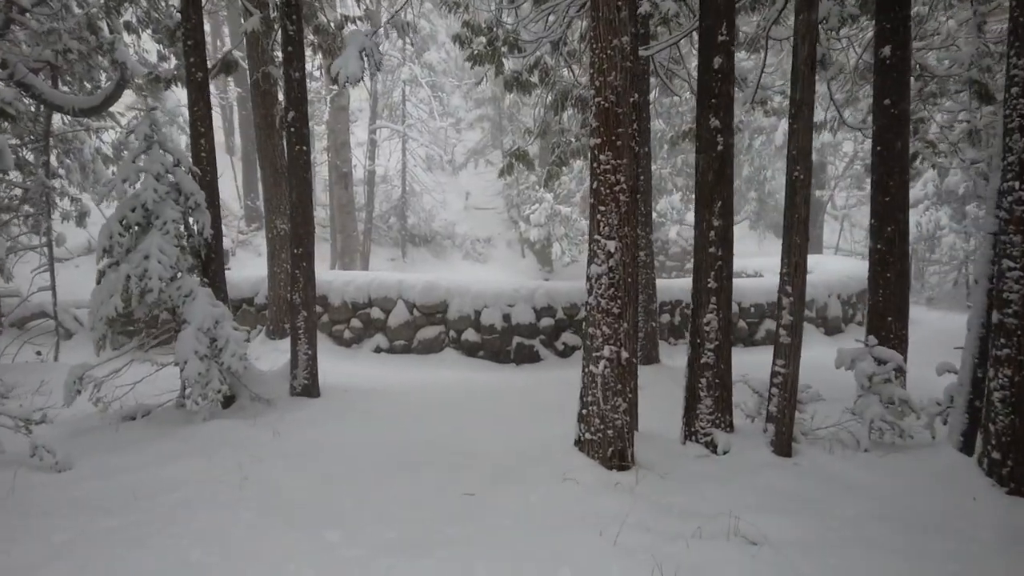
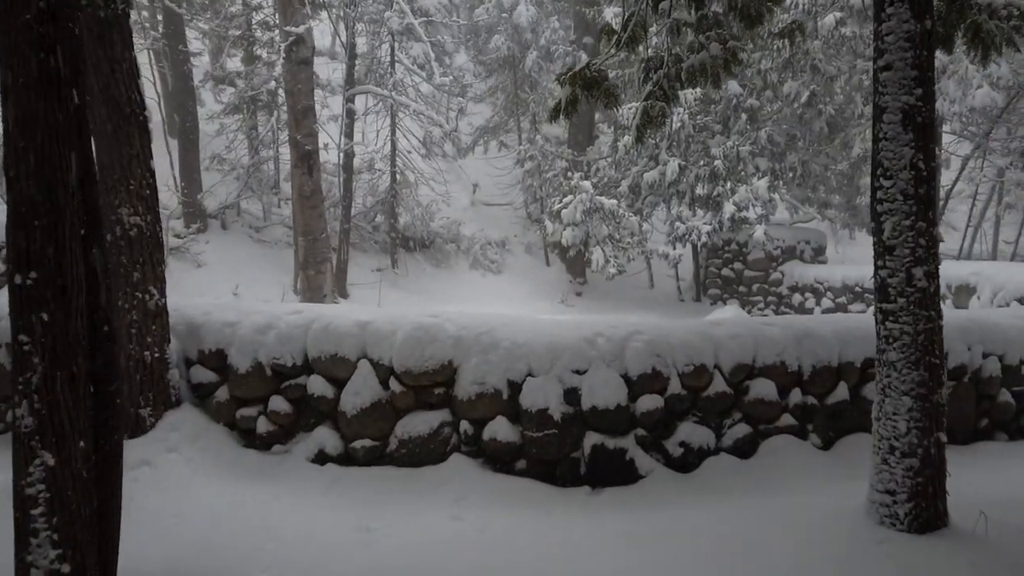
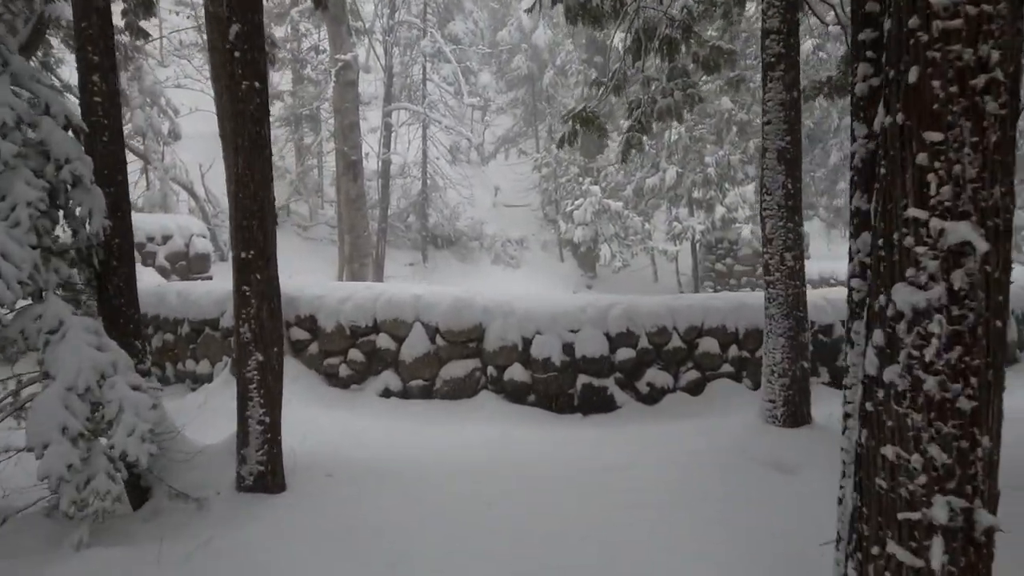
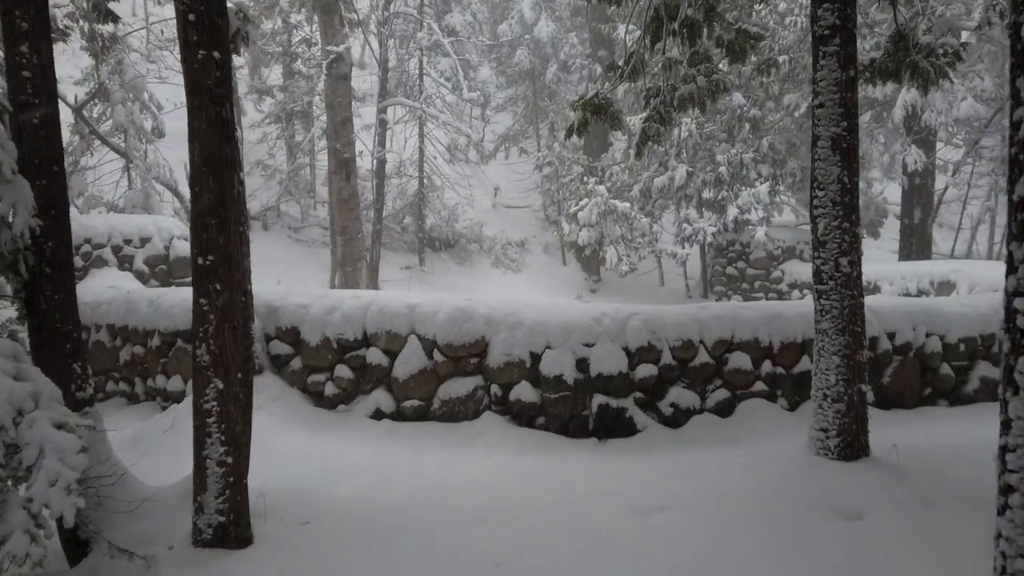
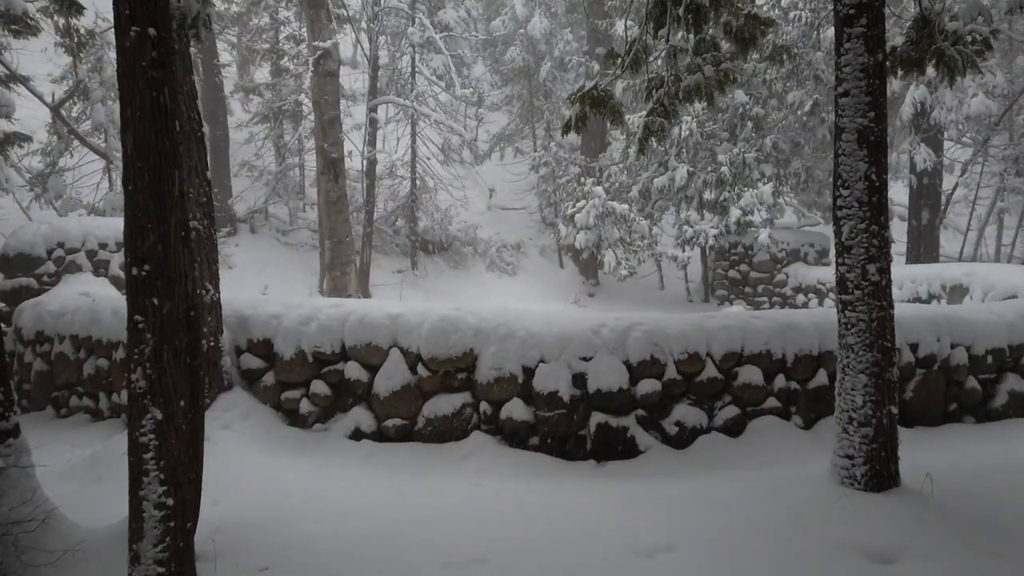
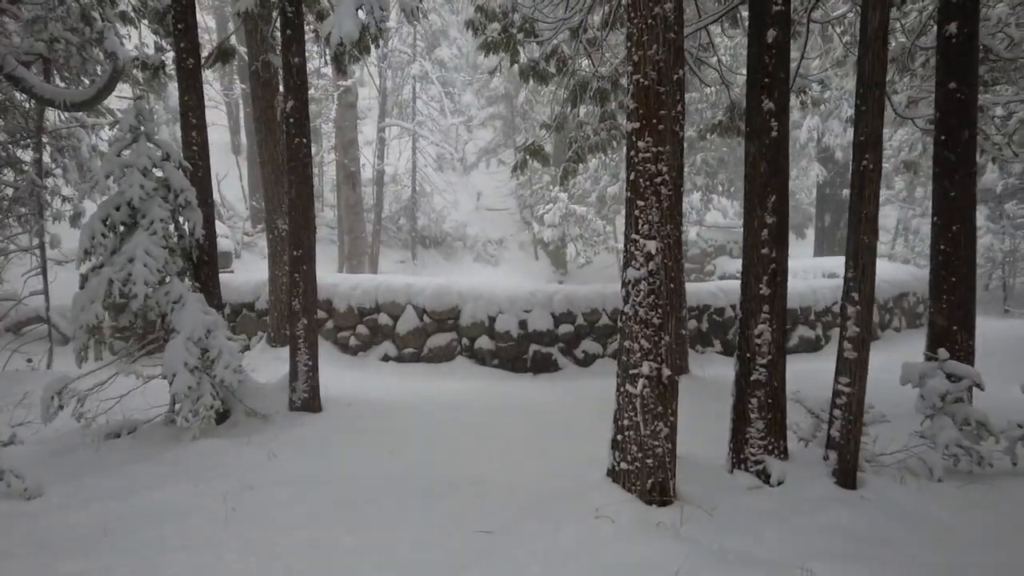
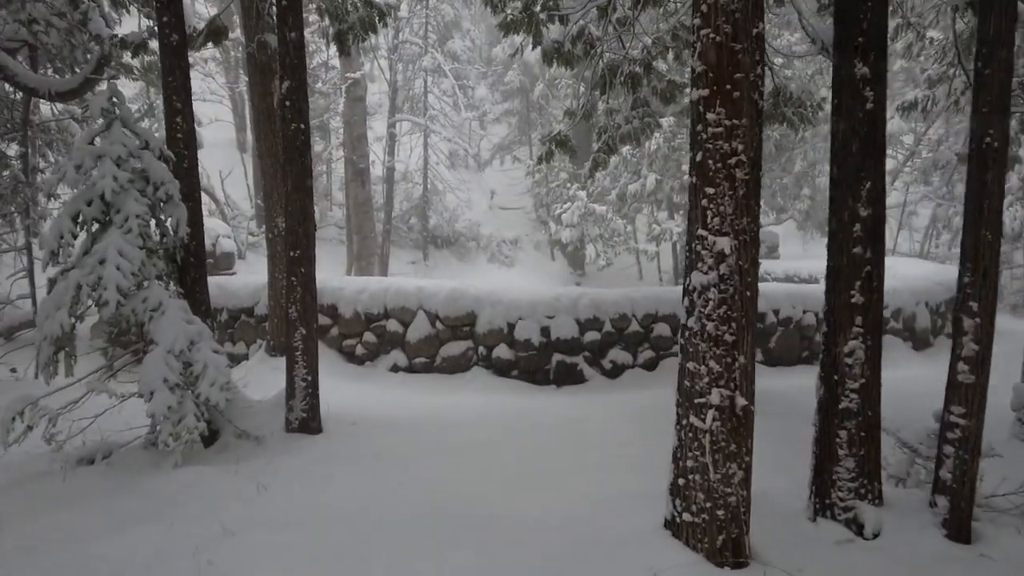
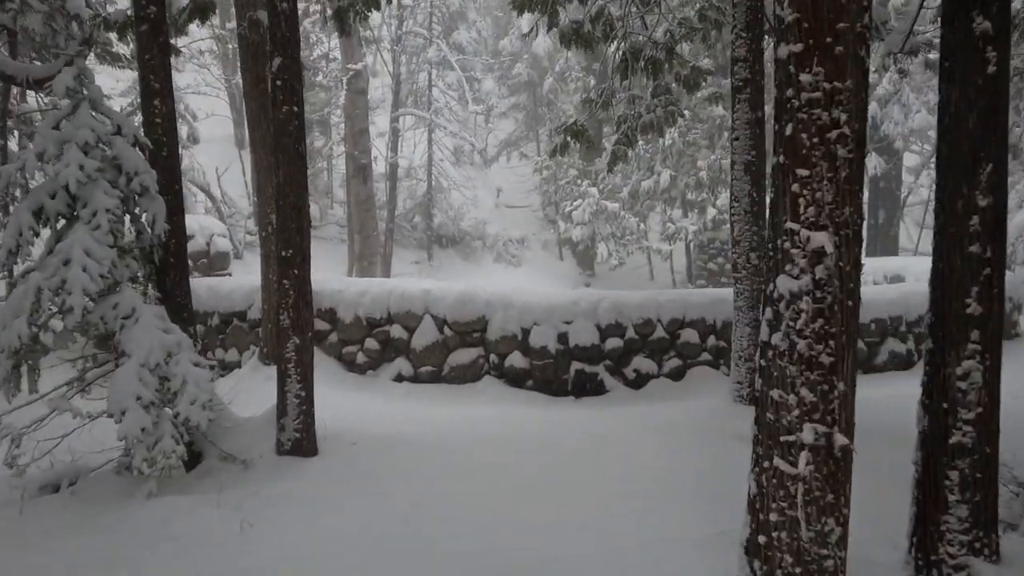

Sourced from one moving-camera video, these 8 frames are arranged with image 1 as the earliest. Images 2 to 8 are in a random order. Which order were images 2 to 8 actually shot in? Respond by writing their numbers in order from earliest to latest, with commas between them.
6, 7, 8, 3, 4, 5, 2
